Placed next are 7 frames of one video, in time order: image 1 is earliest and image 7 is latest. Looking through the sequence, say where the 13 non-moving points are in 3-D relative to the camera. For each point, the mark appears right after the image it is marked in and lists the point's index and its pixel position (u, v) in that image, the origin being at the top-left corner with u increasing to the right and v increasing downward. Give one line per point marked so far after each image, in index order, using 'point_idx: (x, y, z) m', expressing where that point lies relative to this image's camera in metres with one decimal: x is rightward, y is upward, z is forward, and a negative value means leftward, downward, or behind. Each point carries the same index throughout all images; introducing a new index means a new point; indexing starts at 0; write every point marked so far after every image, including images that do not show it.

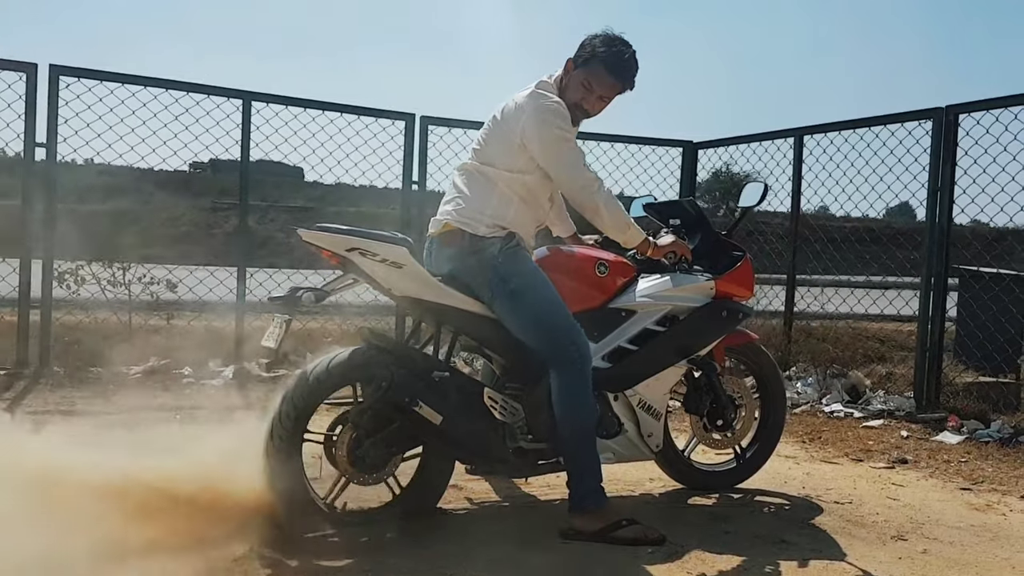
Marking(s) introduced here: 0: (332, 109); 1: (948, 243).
0: (-1.3, +1.3, +6.3) m
1: (+2.7, +0.3, +5.6) m
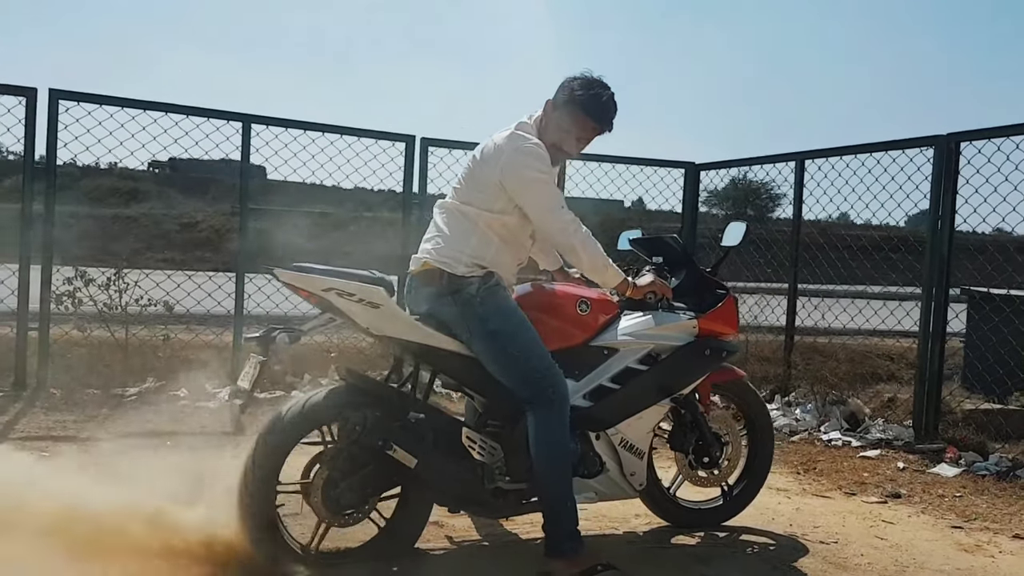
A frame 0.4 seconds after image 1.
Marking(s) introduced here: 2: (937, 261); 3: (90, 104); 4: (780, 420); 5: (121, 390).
0: (-1.3, +1.1, +6.4) m
1: (+2.7, +0.1, +5.5) m
2: (+2.6, +0.2, +5.5) m
3: (-2.7, +1.2, +5.8) m
4: (+1.8, -0.9, +6.1) m
5: (-2.5, -0.7, +5.8) m
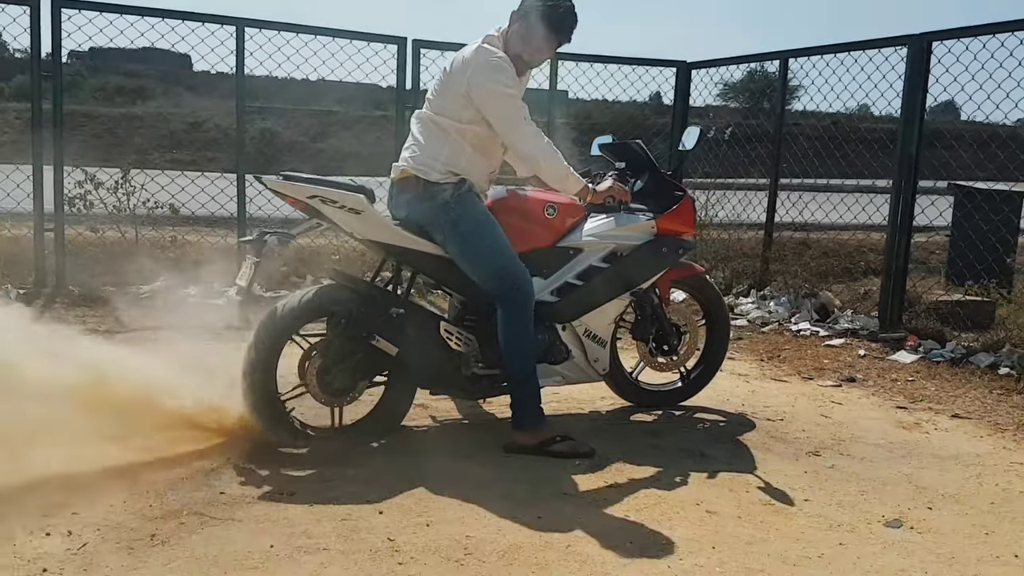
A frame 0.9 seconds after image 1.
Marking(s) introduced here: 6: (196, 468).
0: (-1.3, +1.8, +6.5) m
1: (+2.6, +0.8, +5.8) m
2: (+2.5, +0.8, +5.7) m
3: (-2.8, +1.8, +6.0) m
4: (+1.7, -0.2, +6.4) m
5: (-2.6, 0.0, +6.2) m
6: (-1.1, -0.6, +3.2) m
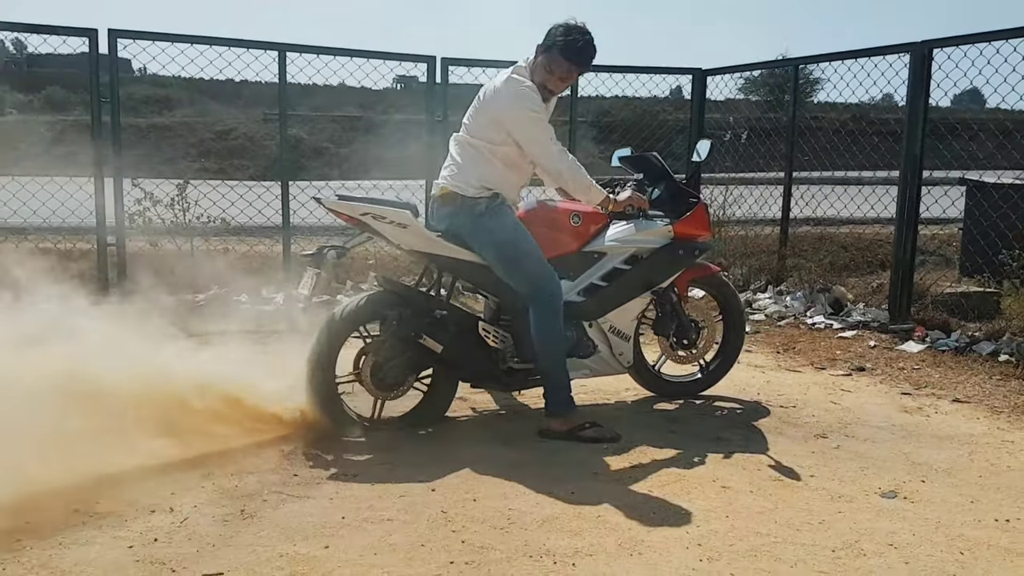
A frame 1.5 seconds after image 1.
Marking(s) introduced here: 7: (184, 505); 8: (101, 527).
0: (-1.2, +1.8, +7.0) m
1: (+2.7, +0.8, +6.1) m
2: (+2.7, +0.9, +6.1) m
3: (-2.6, +1.8, +6.4) m
4: (+1.9, -0.1, +6.8) m
5: (-2.4, -0.1, +6.7) m
6: (-1.0, -0.7, +3.6) m
7: (-1.1, -0.7, +3.1) m
8: (-1.3, -0.8, +2.9) m
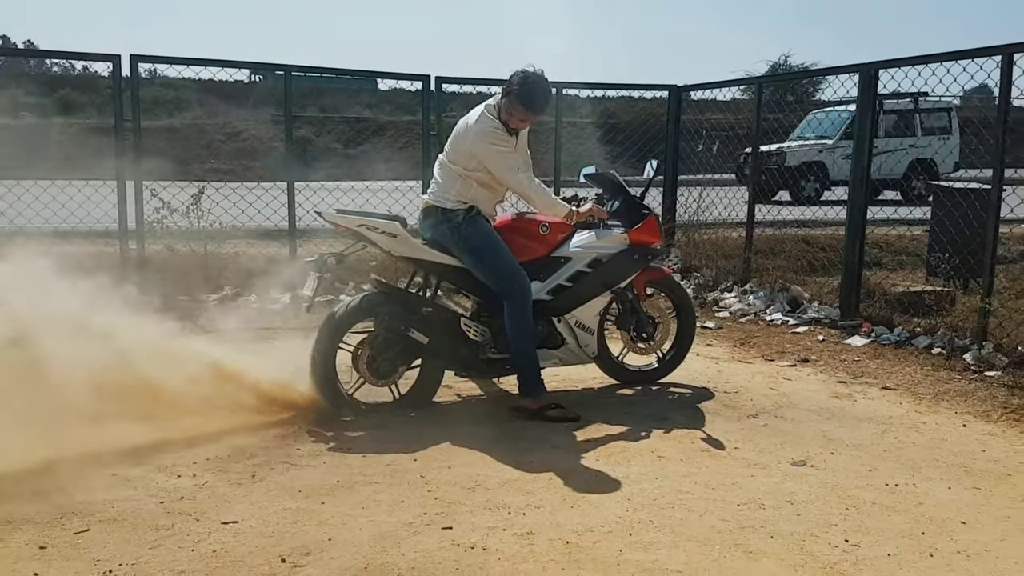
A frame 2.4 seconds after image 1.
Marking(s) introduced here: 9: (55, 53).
0: (-1.3, +1.8, +7.6) m
1: (+2.6, +0.8, +6.7) m
2: (+2.5, +0.9, +6.7) m
3: (-2.7, +1.7, +7.1) m
4: (+1.8, -0.1, +7.4) m
5: (-2.5, -0.1, +7.3) m
6: (-1.1, -0.7, +4.3) m
7: (-1.3, -0.8, +3.7) m
8: (-1.5, -0.8, +3.5) m
9: (-3.7, +1.9, +7.2) m
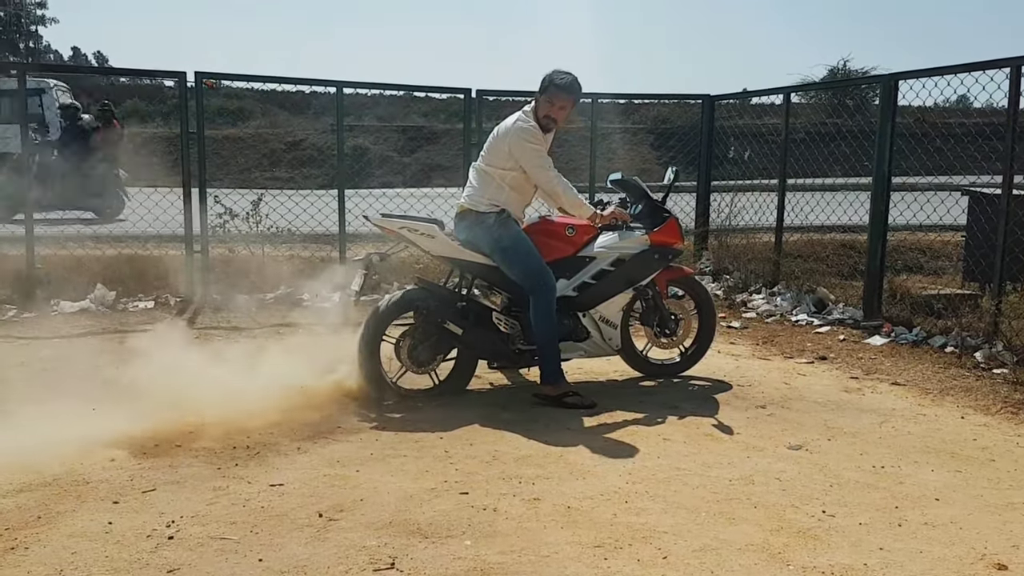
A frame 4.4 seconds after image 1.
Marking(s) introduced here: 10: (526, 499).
0: (-0.9, +1.8, +8.1) m
1: (+2.9, +0.8, +6.9) m
2: (+2.8, +0.8, +6.9) m
3: (-2.4, +1.8, +7.7) m
4: (+2.1, -0.2, +7.7) m
5: (-2.2, -0.1, +7.9) m
6: (-1.0, -0.7, +4.7) m
7: (-1.2, -0.7, +4.2) m
8: (-1.4, -0.7, +4.0) m
9: (-3.3, +1.9, +7.9) m
10: (+0.1, -0.8, +3.5) m
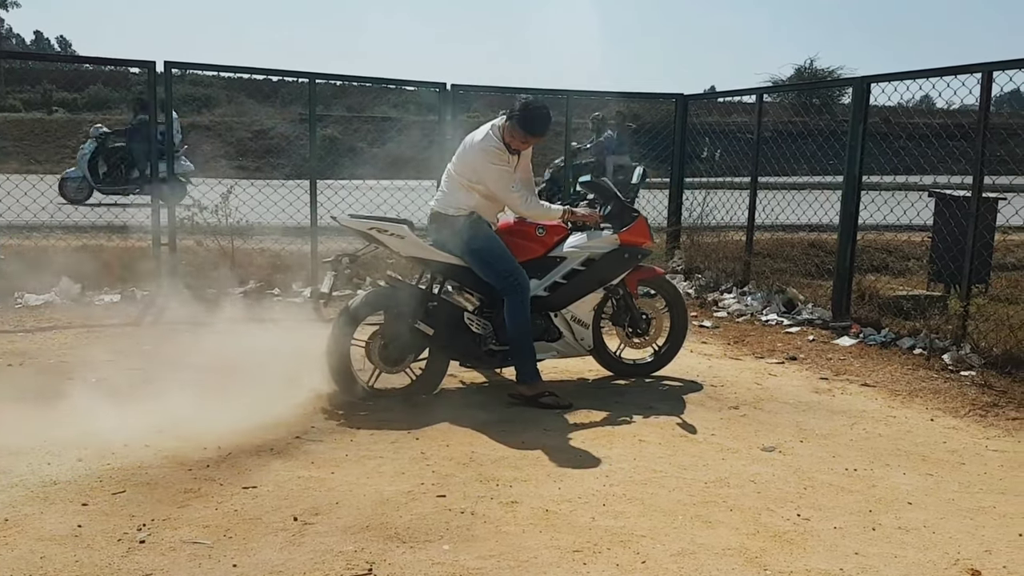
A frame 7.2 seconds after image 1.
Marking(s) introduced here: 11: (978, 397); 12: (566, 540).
0: (-1.2, +1.8, +8.0) m
1: (+2.7, +0.8, +7.0) m
2: (+2.6, +0.8, +7.0) m
3: (-2.6, +1.8, +7.5) m
4: (+1.9, -0.2, +7.7) m
5: (-2.4, 0.0, +7.8) m
6: (-1.1, -0.6, +4.7) m
7: (-1.3, -0.7, +4.2) m
8: (-1.5, -0.7, +4.0) m
9: (-3.6, +2.0, +7.7) m
10: (0.0, -0.8, +3.5) m
11: (+2.7, -0.6, +5.3) m
12: (+0.2, -0.9, +3.2) m
